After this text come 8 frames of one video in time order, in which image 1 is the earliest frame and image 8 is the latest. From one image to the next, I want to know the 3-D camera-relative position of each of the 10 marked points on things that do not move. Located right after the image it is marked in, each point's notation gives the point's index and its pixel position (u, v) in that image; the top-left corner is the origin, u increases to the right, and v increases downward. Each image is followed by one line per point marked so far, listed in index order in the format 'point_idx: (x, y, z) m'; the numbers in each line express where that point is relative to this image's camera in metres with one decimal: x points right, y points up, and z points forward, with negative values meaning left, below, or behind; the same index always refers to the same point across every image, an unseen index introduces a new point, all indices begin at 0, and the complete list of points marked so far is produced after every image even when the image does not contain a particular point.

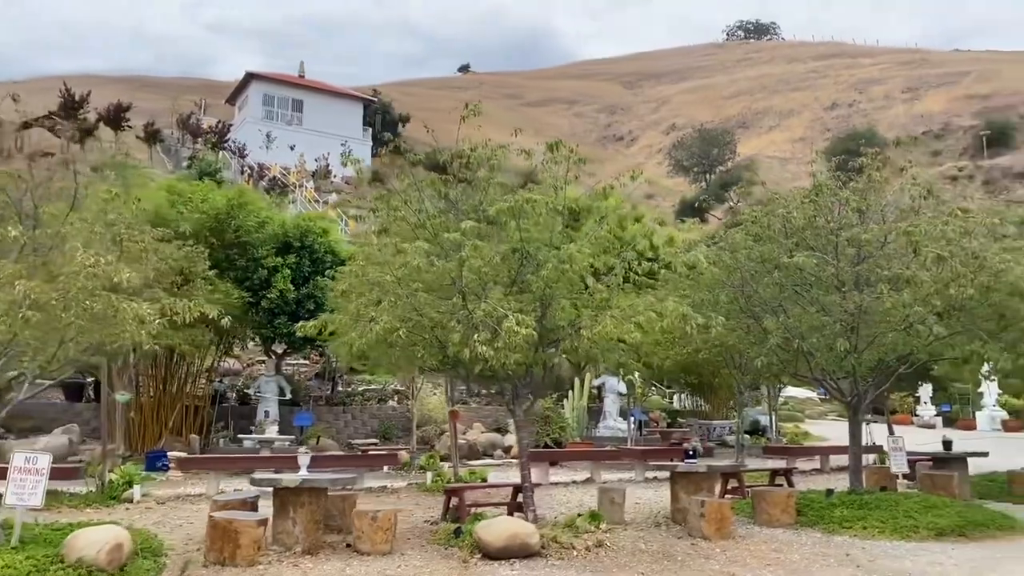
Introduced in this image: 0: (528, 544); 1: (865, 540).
0: (+0.2, -2.6, +9.0) m
1: (+4.2, -3.0, +10.4) m
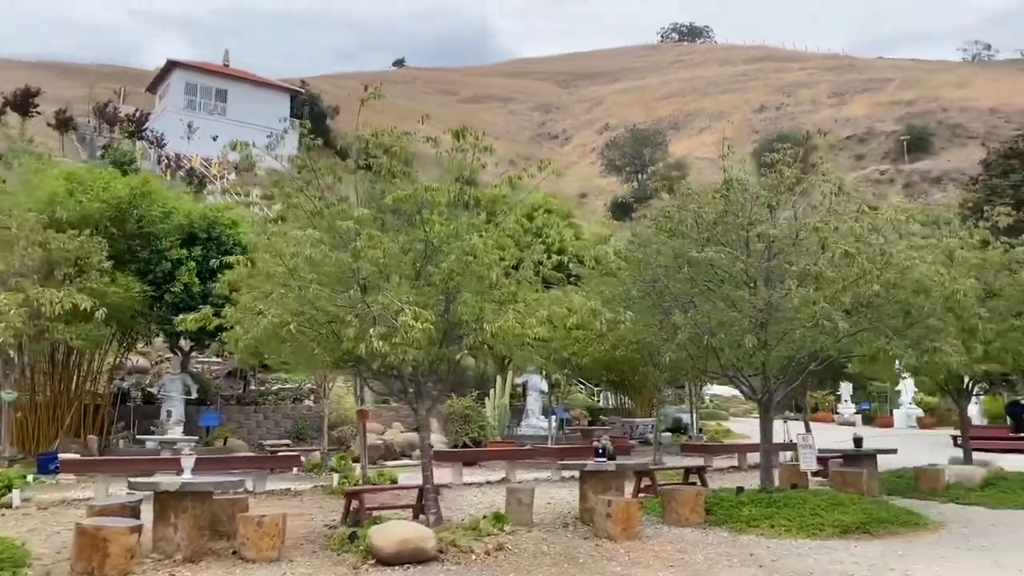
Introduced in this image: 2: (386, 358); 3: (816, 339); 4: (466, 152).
0: (-0.9, -2.6, +8.6) m
1: (+3.0, -3.0, +10.3) m
2: (-1.3, -0.7, +9.2) m
3: (+3.8, -0.6, +11.1) m
4: (-0.5, +1.6, +10.2) m
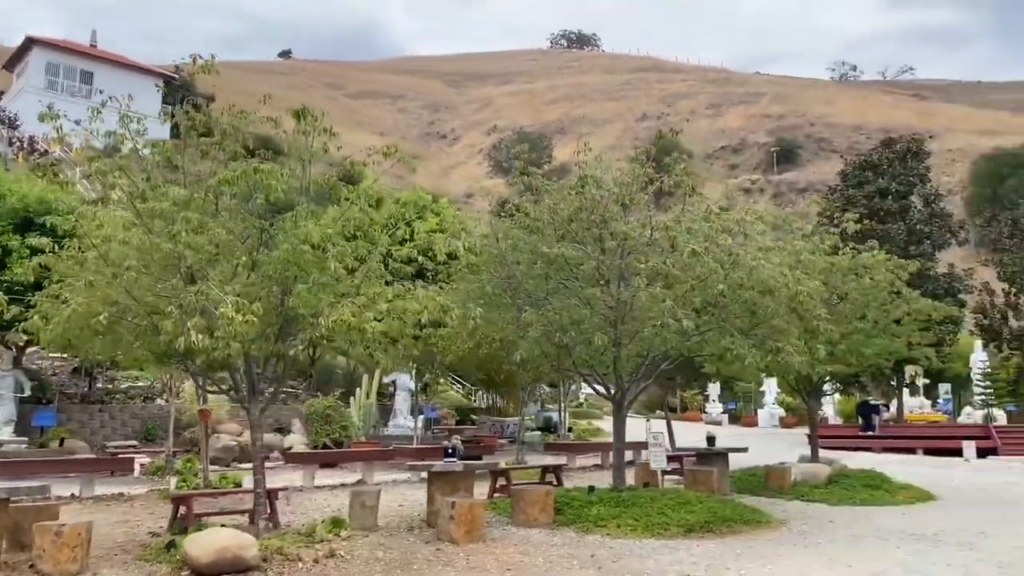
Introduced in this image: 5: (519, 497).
0: (-2.5, -2.5, +8.0) m
1: (+1.2, -2.9, +10.2) m
2: (-3.0, -0.6, +8.6) m
3: (+1.9, -0.6, +11.1) m
4: (-2.2, +1.7, +9.6) m
5: (+0.1, -2.6, +11.0) m
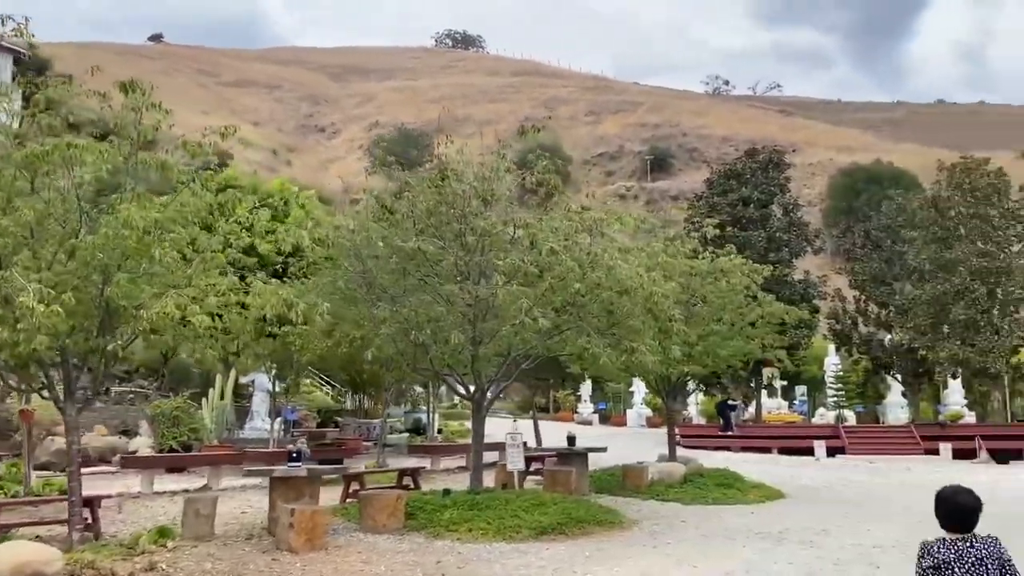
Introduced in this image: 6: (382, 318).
0: (-3.8, -2.3, +7.2) m
1: (-0.5, -2.9, +9.9) m
2: (-4.4, -0.5, +7.7) m
3: (+0.1, -0.6, +10.8) m
4: (-3.8, +1.8, +8.8) m
5: (-1.7, -2.6, +10.5) m
6: (-1.6, -0.4, +10.9) m
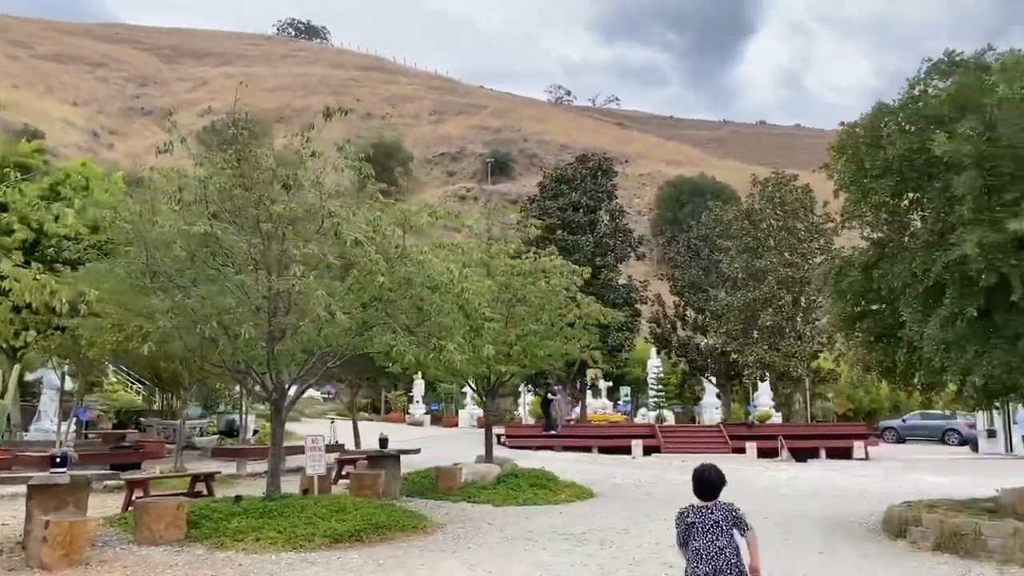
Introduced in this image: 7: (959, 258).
0: (-5.5, -2.2, +5.9) m
1: (-2.7, -2.8, +9.1) m
2: (-6.1, -0.3, +6.3) m
3: (-2.2, -0.5, +10.2) m
4: (-5.6, +2.0, +7.6) m
5: (-4.0, -2.4, +9.6) m
6: (-3.9, -0.2, +10.0) m
7: (+5.0, +0.3, +9.9) m
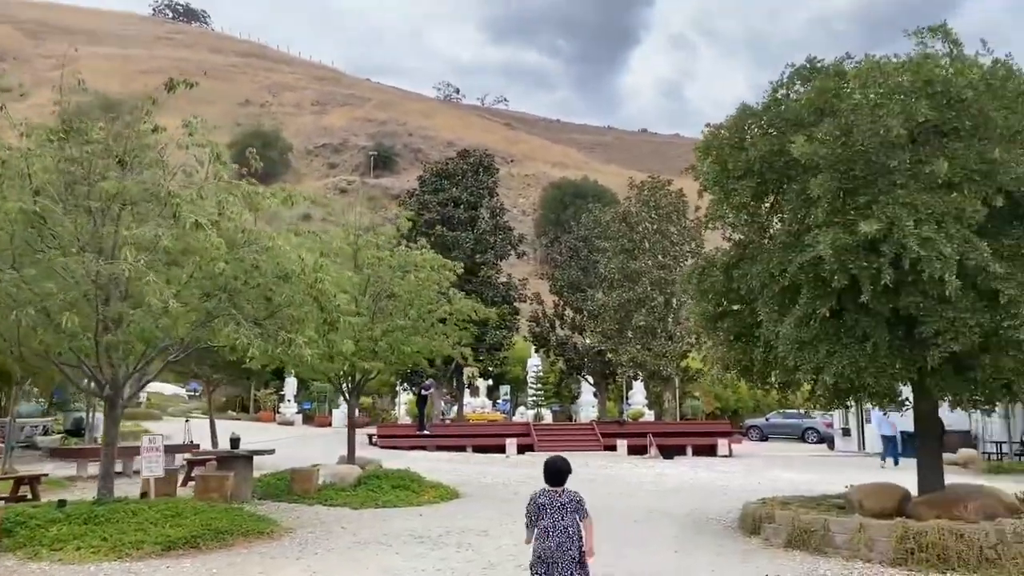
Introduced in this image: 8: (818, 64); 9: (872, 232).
0: (-6.5, -2.0, +4.7) m
1: (-4.2, -2.6, +8.3) m
2: (-7.1, -0.1, +5.1) m
3: (-3.8, -0.4, +9.4) m
4: (-6.8, +2.2, +6.4) m
5: (-5.6, -2.3, +8.6) m
6: (-5.5, -0.1, +9.0) m
7: (+3.4, +0.3, +10.0) m
8: (+4.0, +2.9, +11.5) m
9: (+3.9, +0.6, +9.5) m
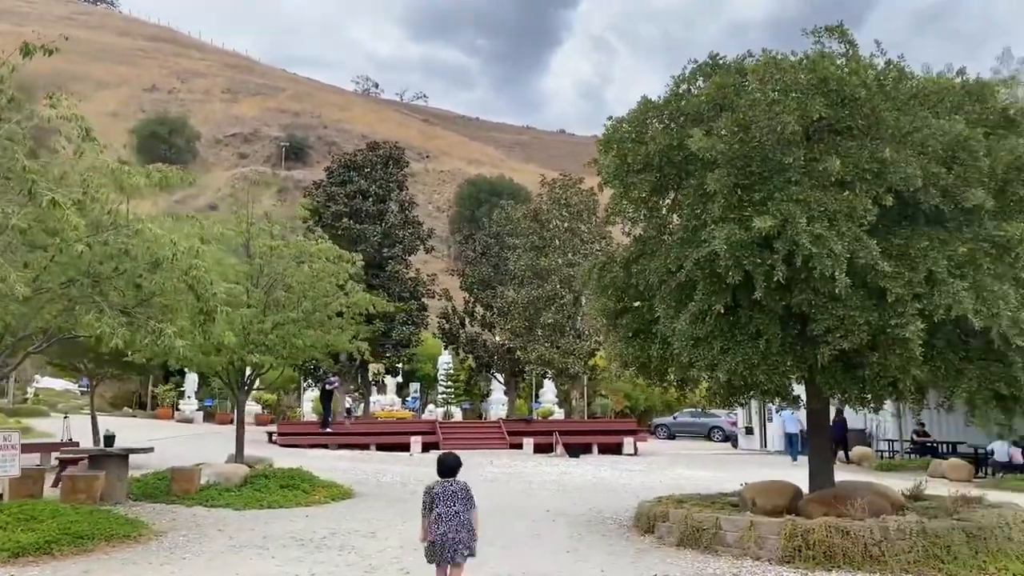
0: (-7.2, -1.8, +3.7) m
1: (-5.3, -2.5, +7.5) m
2: (-7.8, +0.1, +4.0) m
3: (-4.9, -0.2, +8.6) m
4: (-7.6, +2.4, +5.3) m
5: (-6.6, -2.1, +7.6) m
6: (-6.5, +0.1, +8.0) m
7: (+2.2, +0.4, +9.9) m
8: (+2.7, +3.0, +11.4) m
9: (+2.7, +0.6, +9.5) m
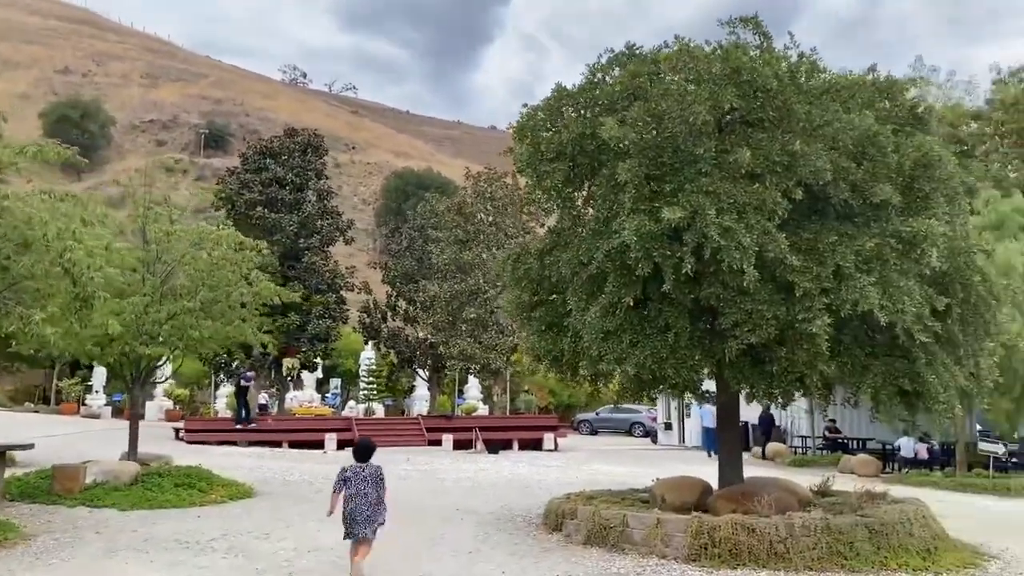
0: (-7.8, -1.6, +2.7) m
1: (-6.2, -2.3, +6.6) m
2: (-8.4, +0.3, +2.9) m
3: (-5.9, 0.0, +7.8) m
4: (-8.2, +2.6, +4.3) m
5: (-7.5, -1.9, +6.7) m
6: (-7.4, +0.3, +7.1) m
7: (+1.2, +0.5, +9.7) m
8: (+1.6, +3.1, +11.2) m
9: (+1.7, +0.7, +9.3) m
